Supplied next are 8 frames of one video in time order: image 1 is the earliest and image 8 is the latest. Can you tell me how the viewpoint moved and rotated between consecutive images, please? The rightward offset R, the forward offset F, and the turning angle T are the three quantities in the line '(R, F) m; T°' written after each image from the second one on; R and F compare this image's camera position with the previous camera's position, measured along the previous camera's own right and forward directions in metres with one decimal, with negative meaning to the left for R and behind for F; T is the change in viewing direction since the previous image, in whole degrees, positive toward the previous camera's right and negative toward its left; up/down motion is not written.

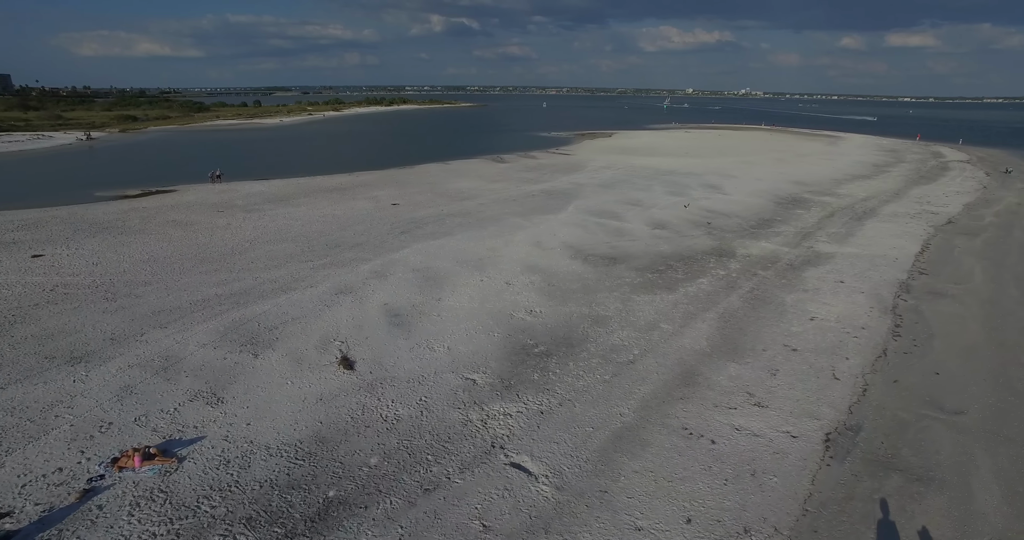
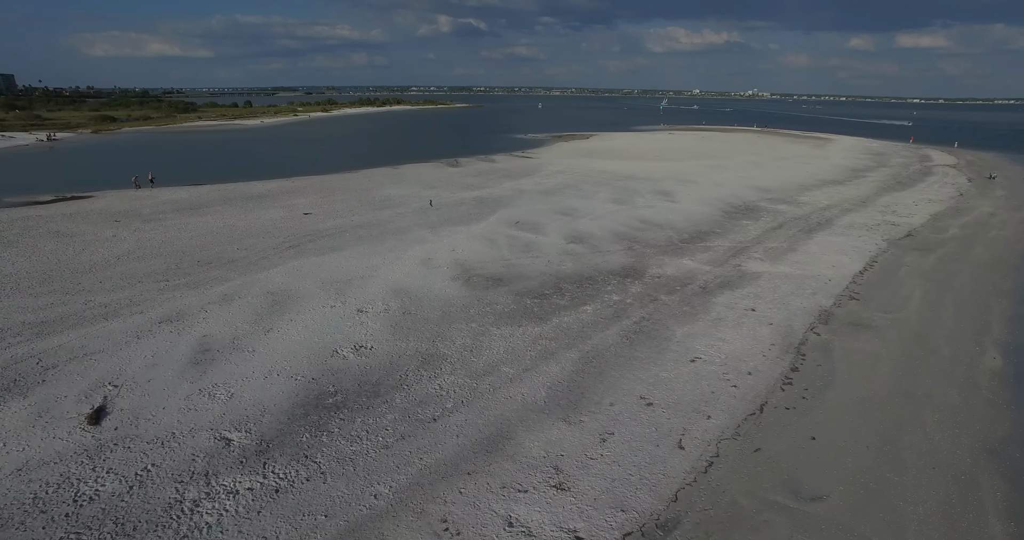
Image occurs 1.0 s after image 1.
(+2.2, +1.3) m; -1°
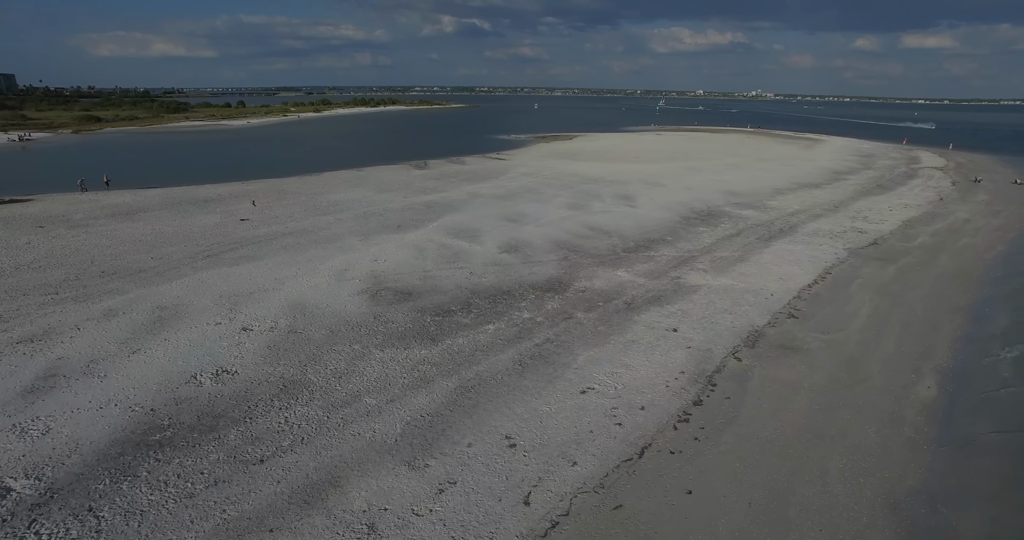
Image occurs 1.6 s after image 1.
(+1.5, +0.8) m; 0°
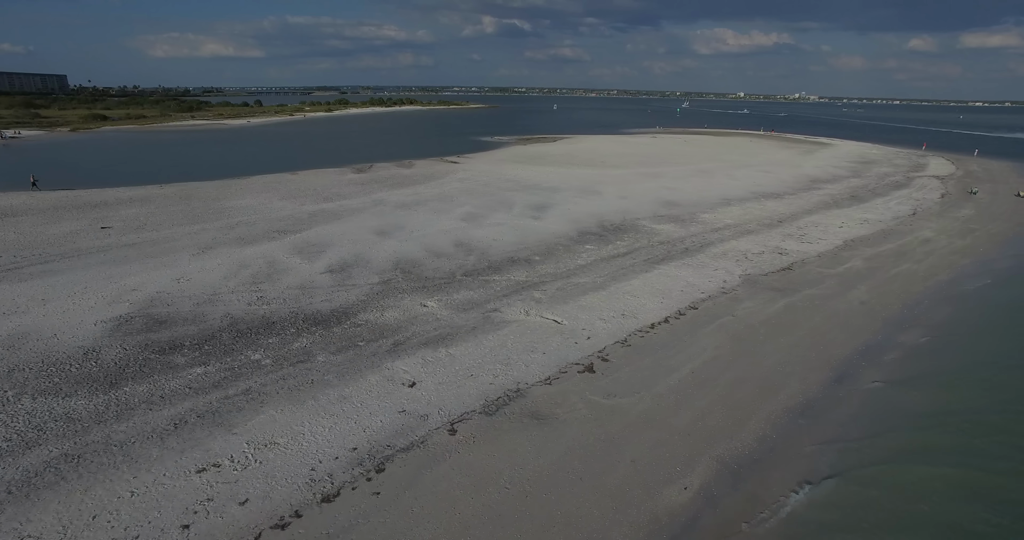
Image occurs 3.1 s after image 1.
(+3.7, +1.6) m; -4°
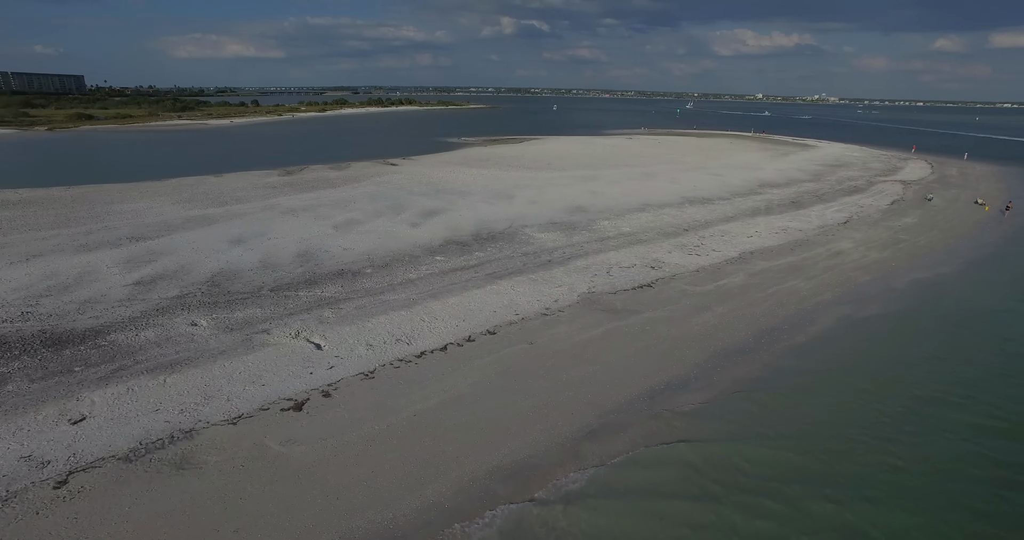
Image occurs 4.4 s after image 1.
(+3.2, +0.9) m; -2°
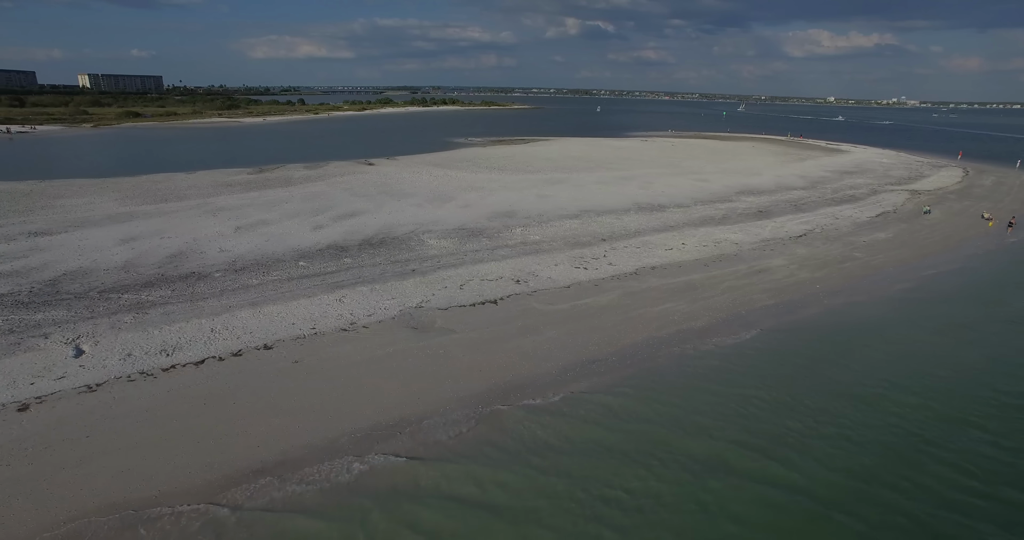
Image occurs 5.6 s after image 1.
(+3.4, +0.9) m; -5°
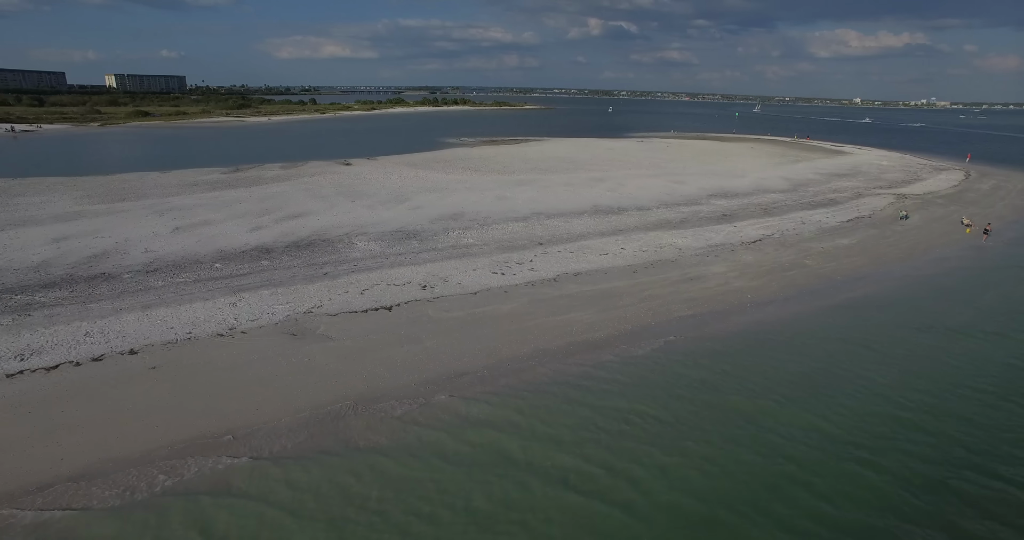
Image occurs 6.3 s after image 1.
(+1.8, +0.3) m; -2°
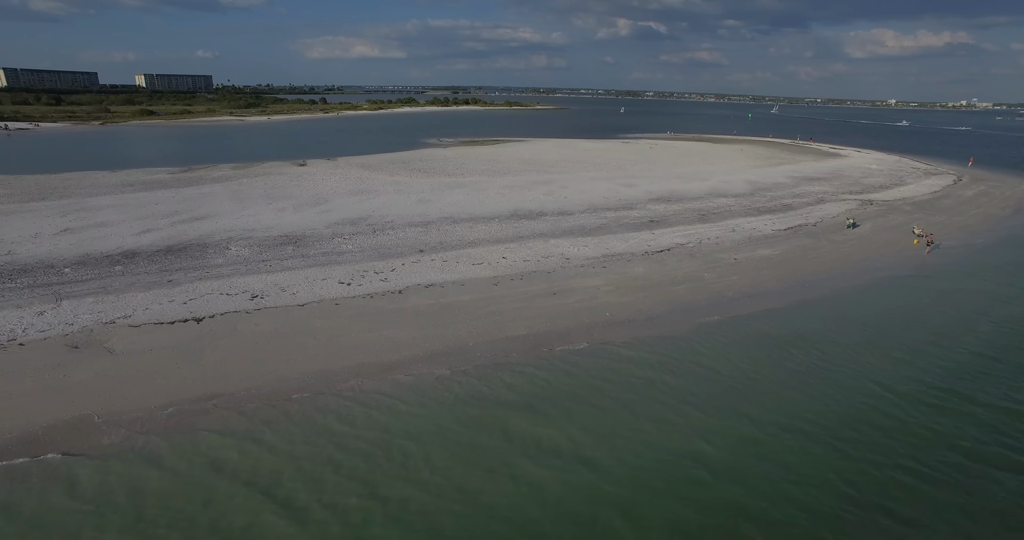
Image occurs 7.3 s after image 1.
(+2.8, +0.7) m; -2°
